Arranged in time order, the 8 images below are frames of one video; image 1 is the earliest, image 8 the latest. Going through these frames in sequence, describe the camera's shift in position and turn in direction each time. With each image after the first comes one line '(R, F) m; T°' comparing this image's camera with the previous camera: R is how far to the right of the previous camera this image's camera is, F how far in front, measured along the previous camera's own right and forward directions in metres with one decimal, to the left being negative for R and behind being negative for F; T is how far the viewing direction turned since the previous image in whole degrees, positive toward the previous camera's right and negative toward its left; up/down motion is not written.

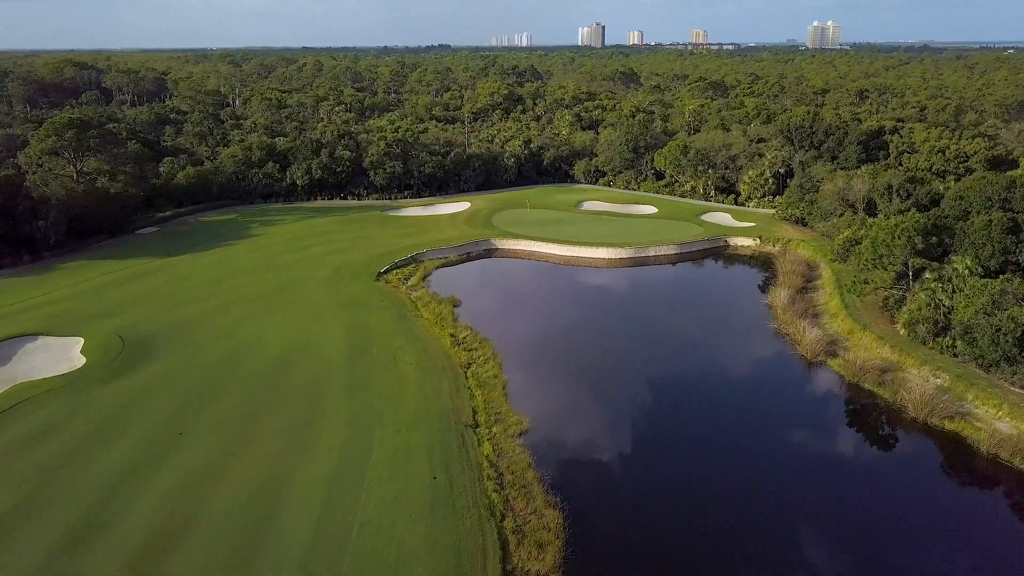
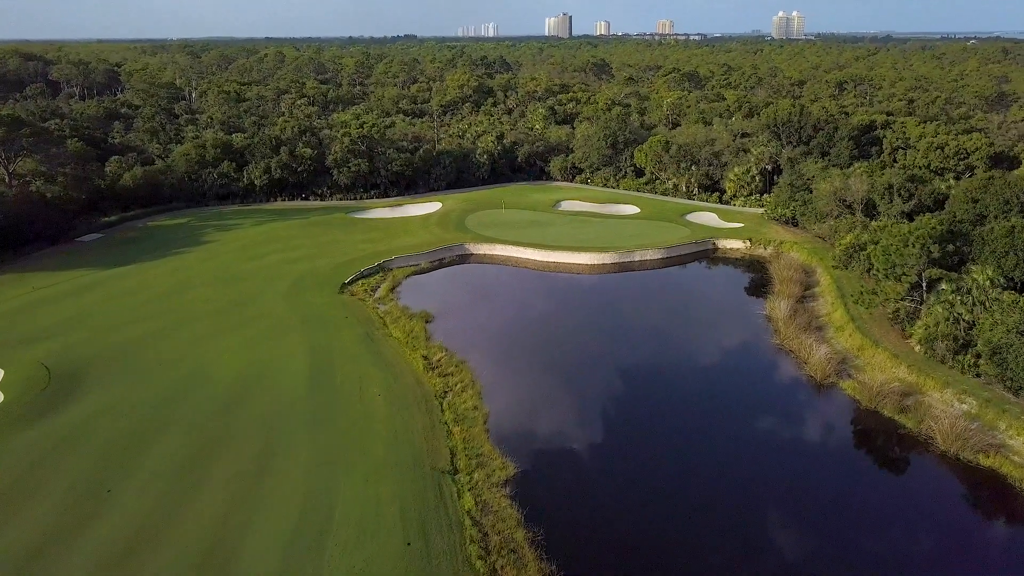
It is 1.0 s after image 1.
(-0.3, +3.3) m; +2°
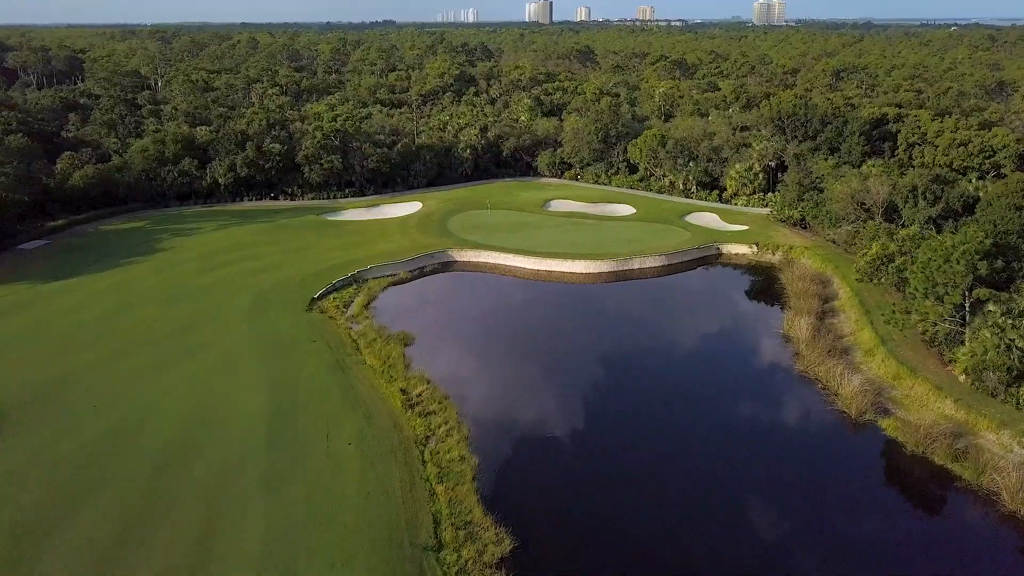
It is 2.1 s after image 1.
(-0.3, +3.8) m; +1°
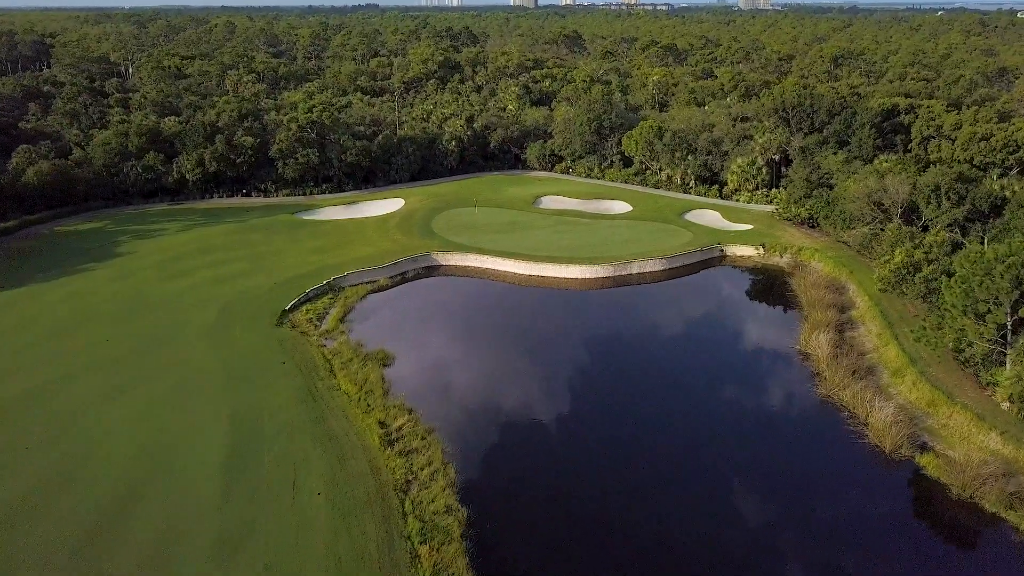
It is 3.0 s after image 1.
(-0.2, +3.0) m; +1°
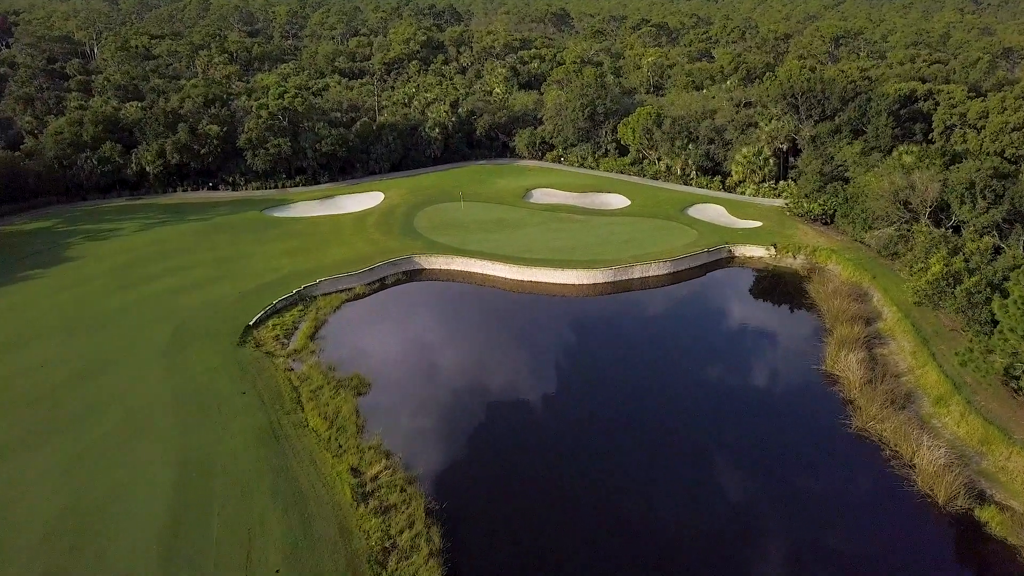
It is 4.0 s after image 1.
(-0.2, +3.4) m; +1°
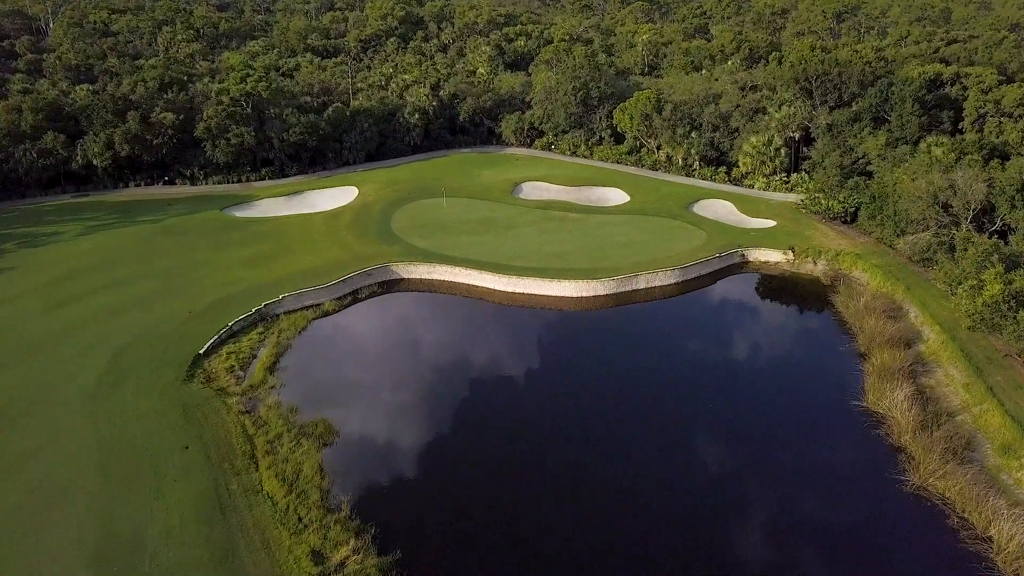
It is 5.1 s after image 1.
(-0.2, +3.8) m; +1°
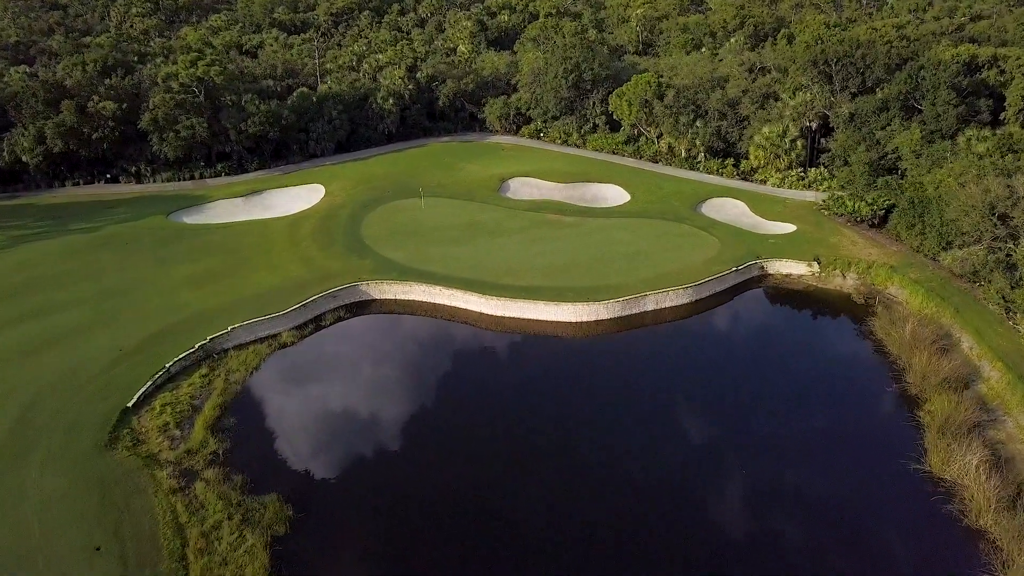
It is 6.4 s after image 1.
(-0.2, +4.1) m; +1°
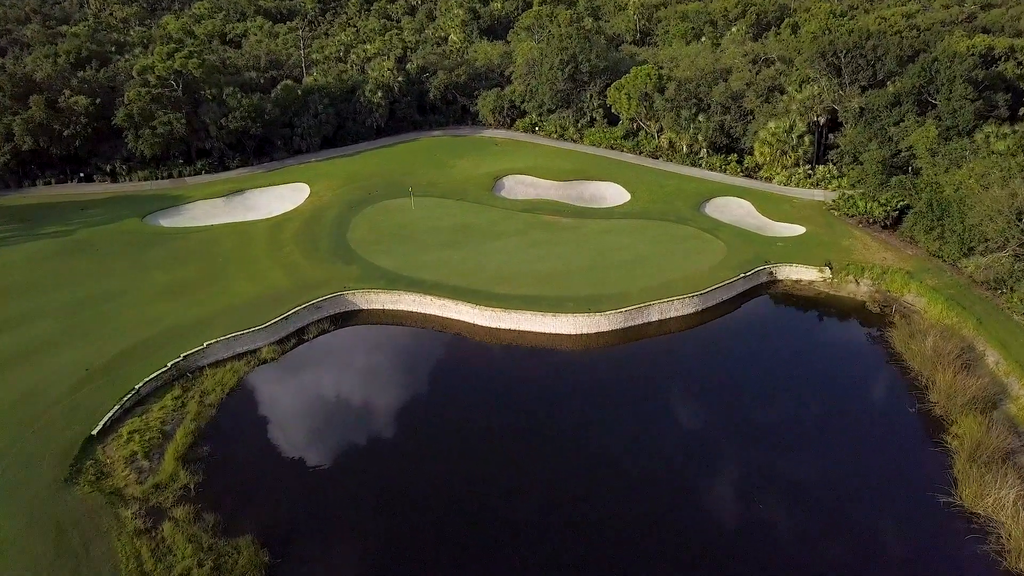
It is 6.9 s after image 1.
(-0.1, +1.6) m; 0°
